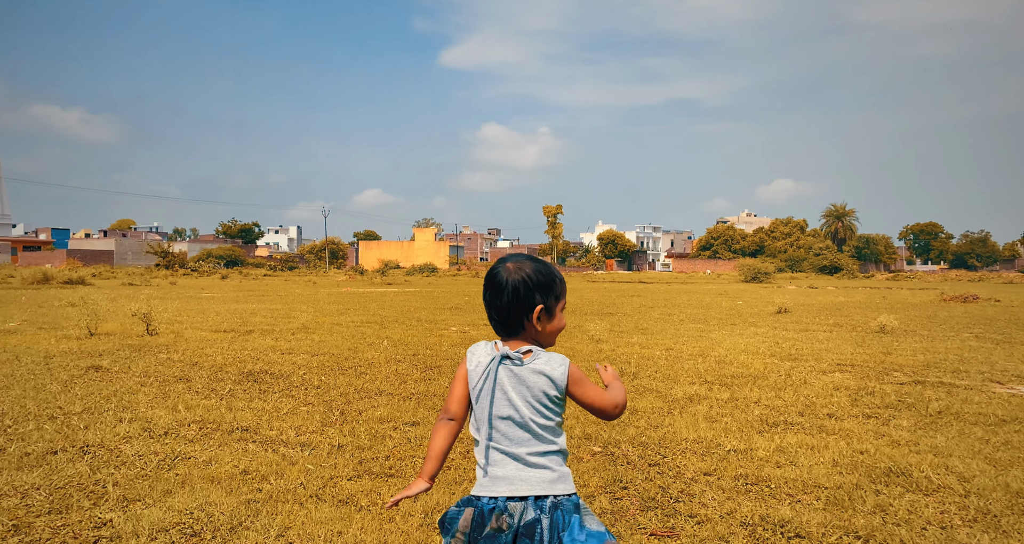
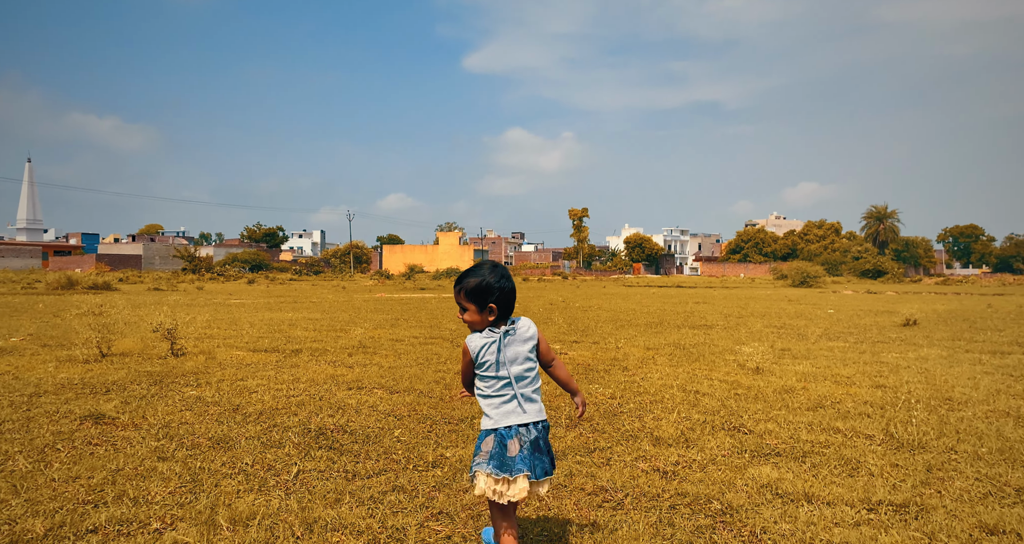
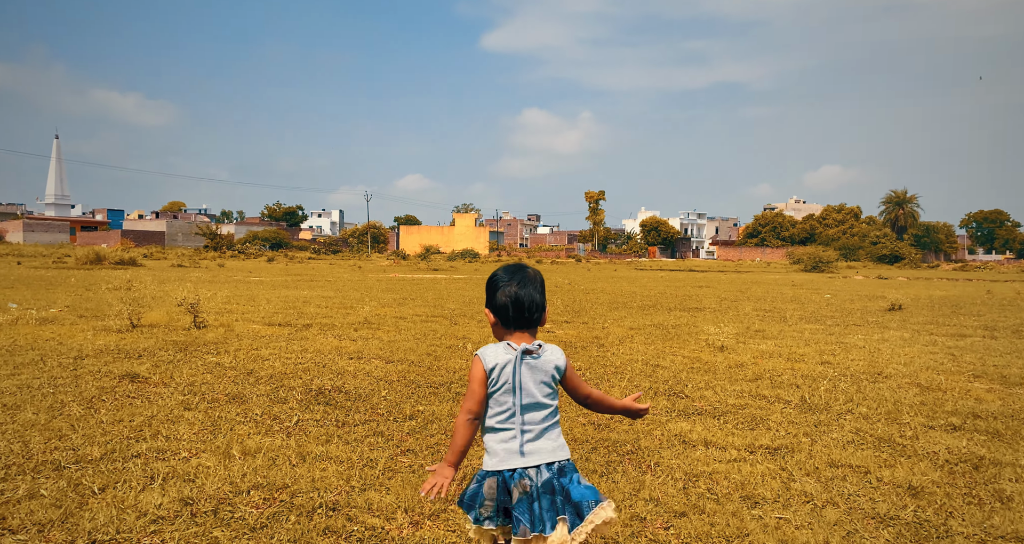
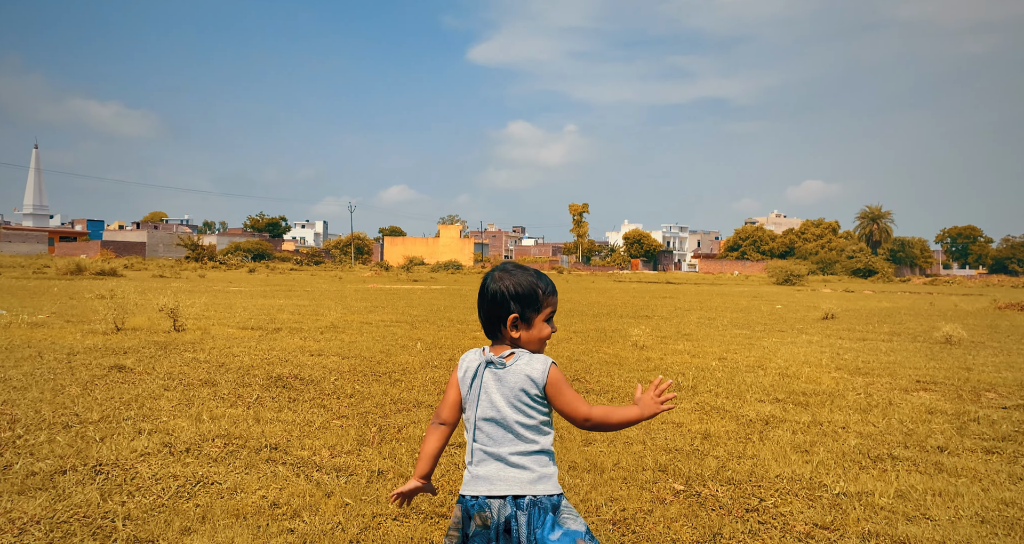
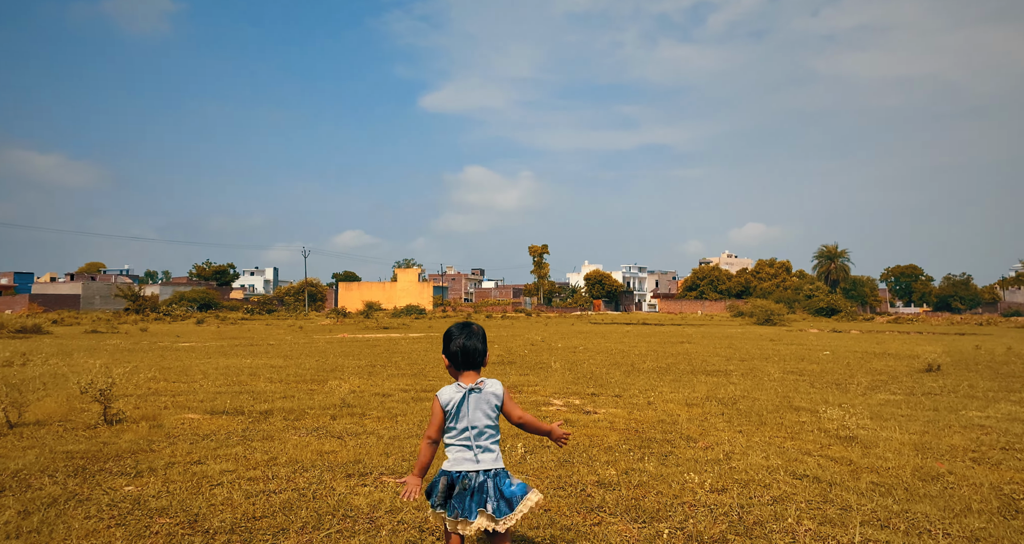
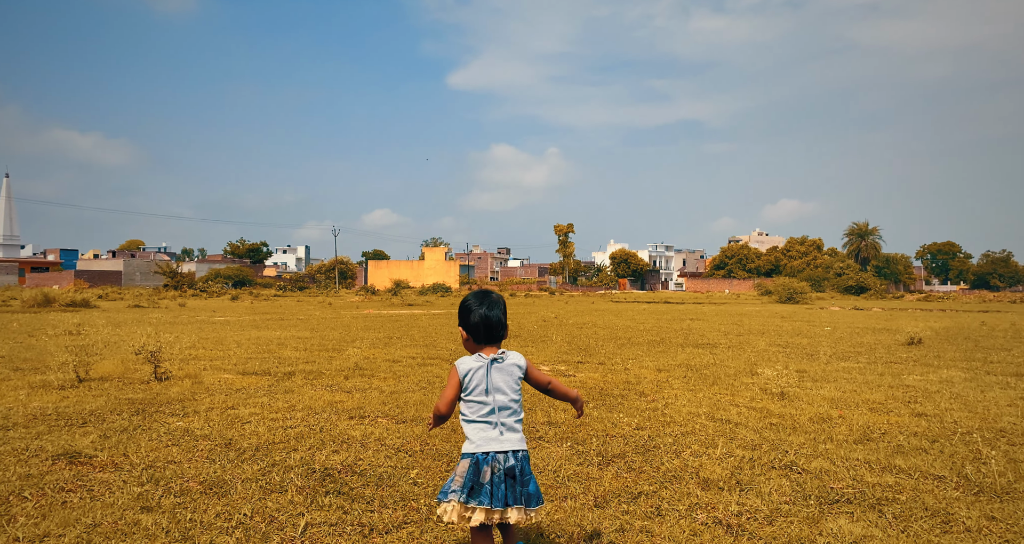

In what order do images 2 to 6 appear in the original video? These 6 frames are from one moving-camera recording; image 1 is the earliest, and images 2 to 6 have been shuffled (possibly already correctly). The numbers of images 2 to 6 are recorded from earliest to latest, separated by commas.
4, 3, 2, 6, 5
